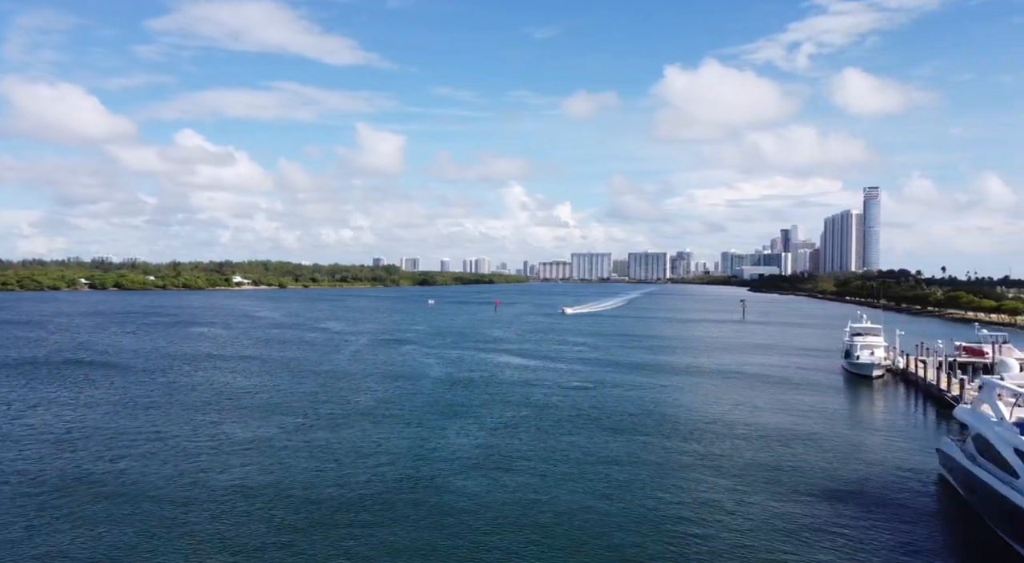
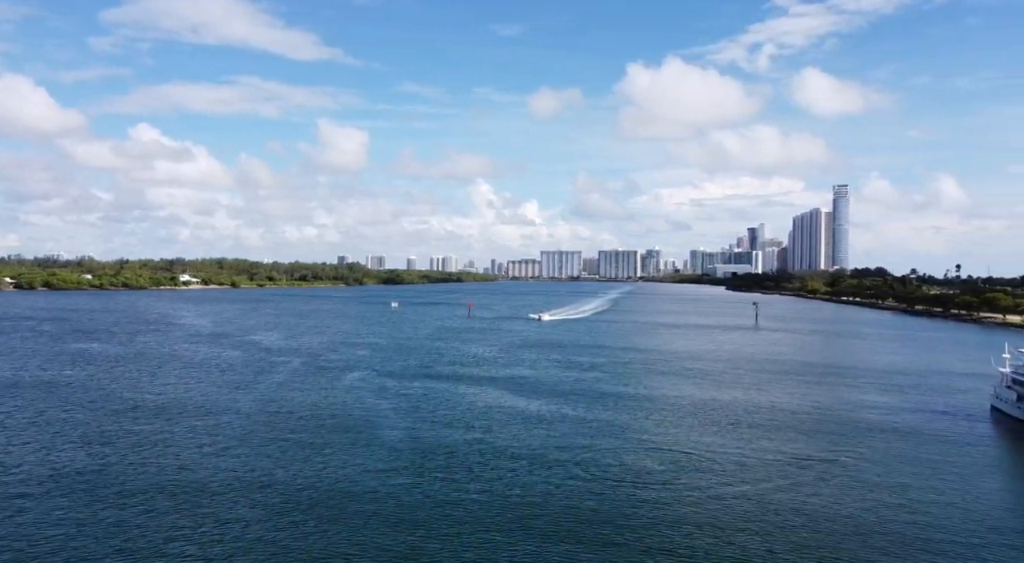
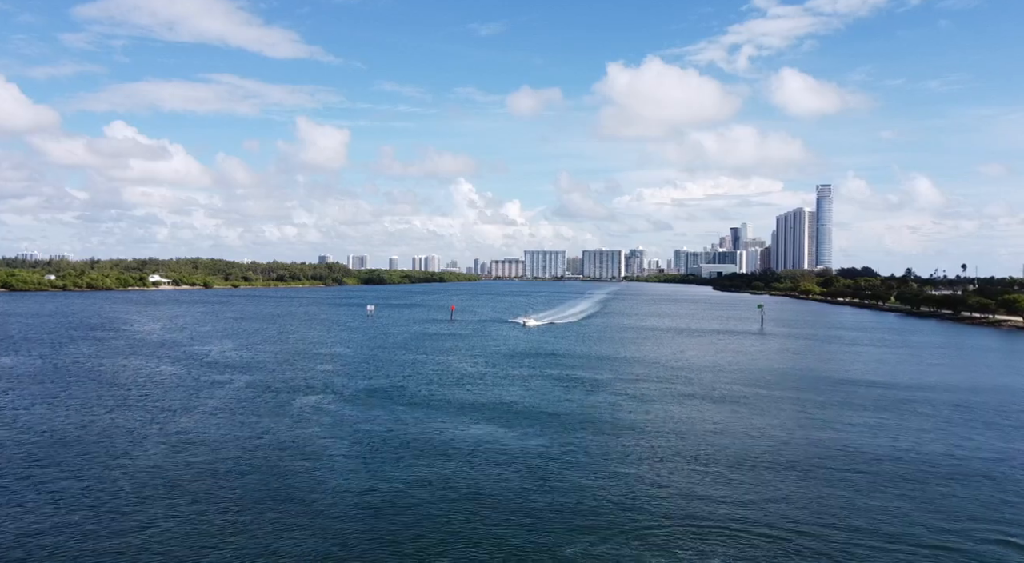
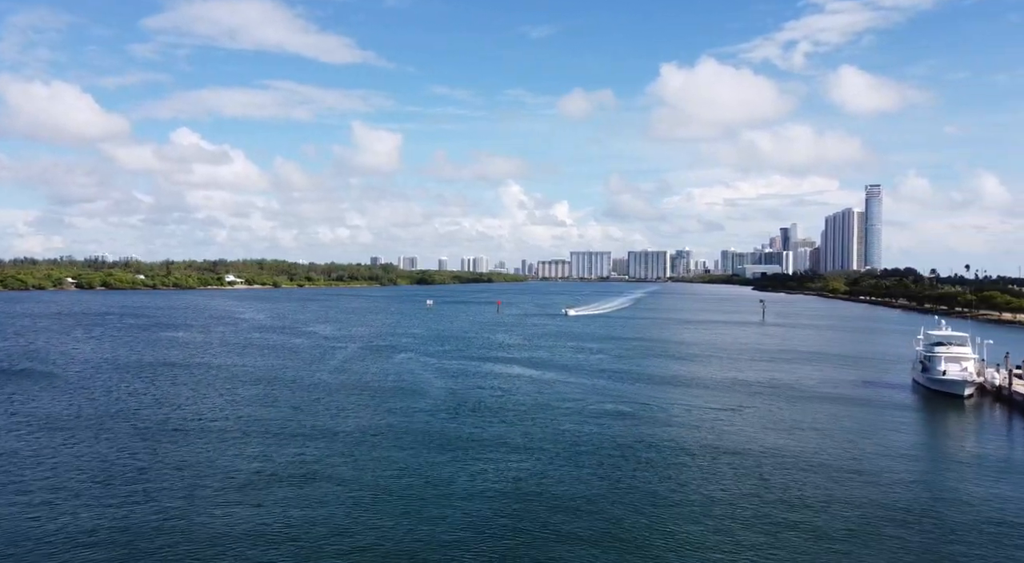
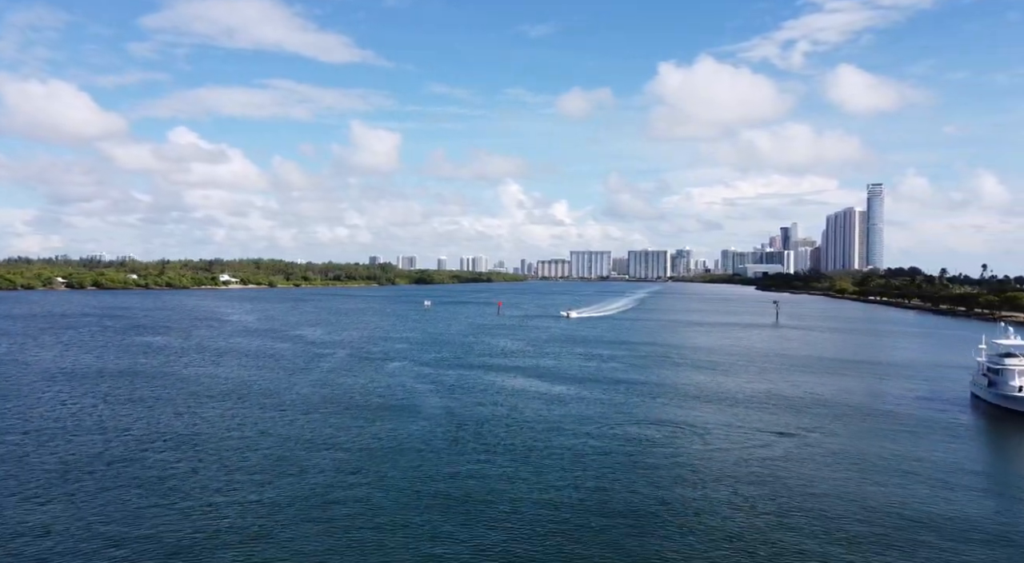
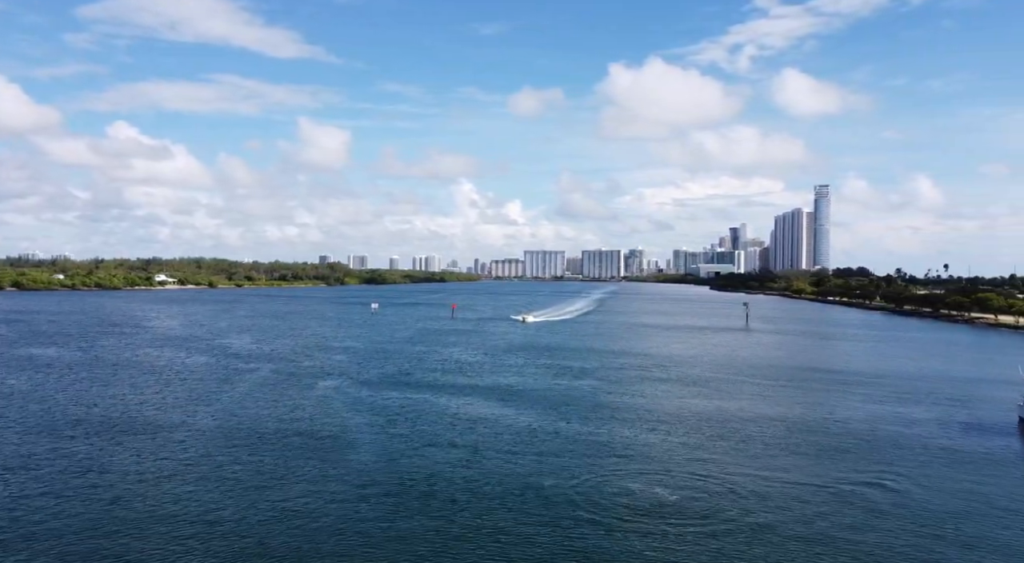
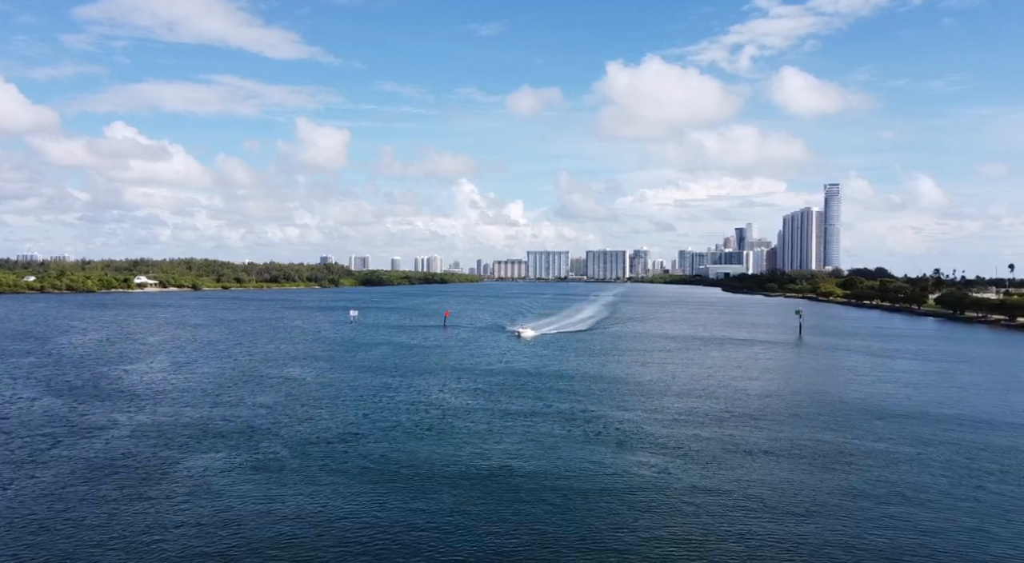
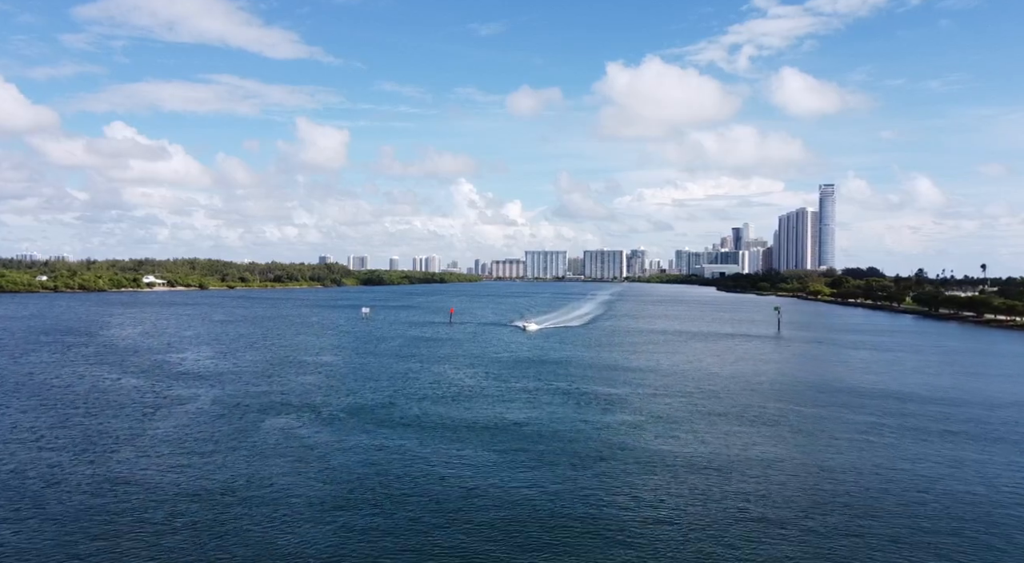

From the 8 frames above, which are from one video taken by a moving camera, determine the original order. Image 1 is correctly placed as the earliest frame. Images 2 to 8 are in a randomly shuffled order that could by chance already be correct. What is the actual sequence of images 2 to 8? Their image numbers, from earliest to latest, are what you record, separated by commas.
4, 5, 2, 6, 3, 8, 7
